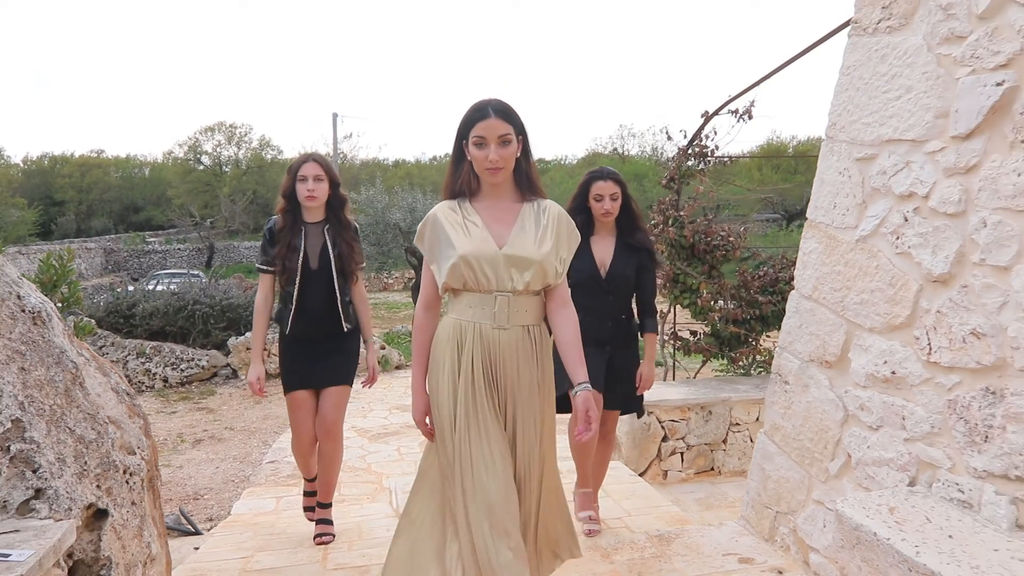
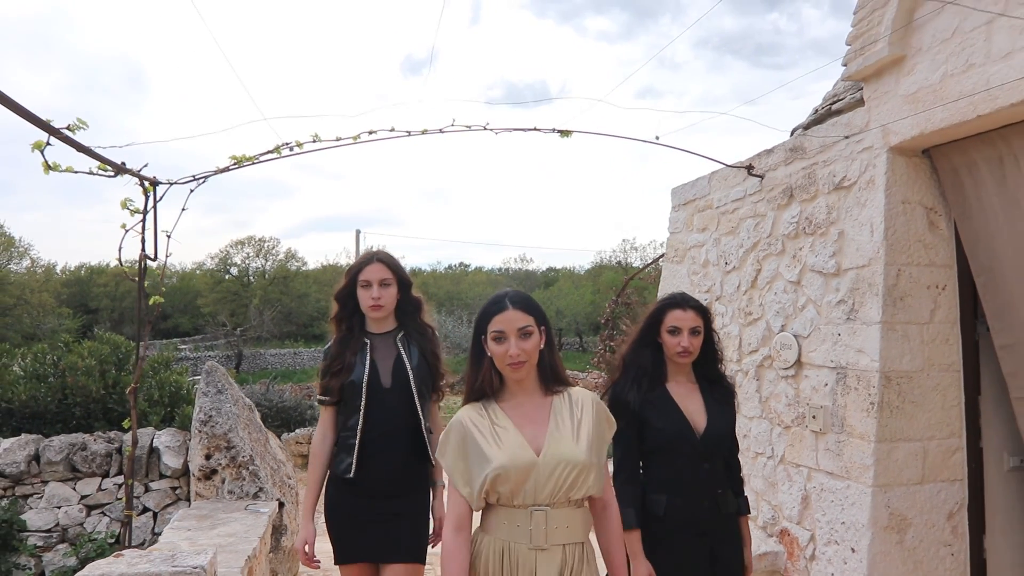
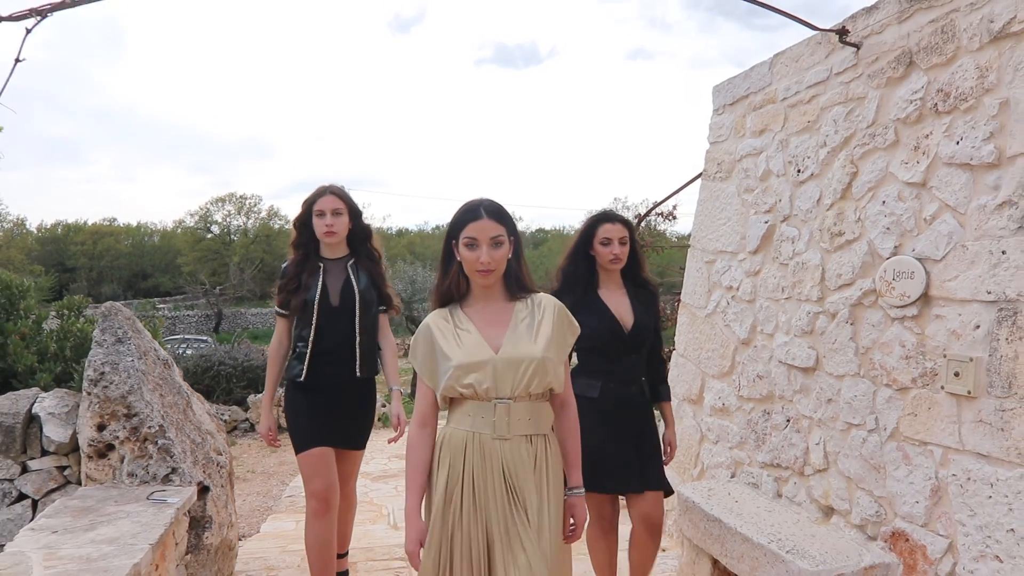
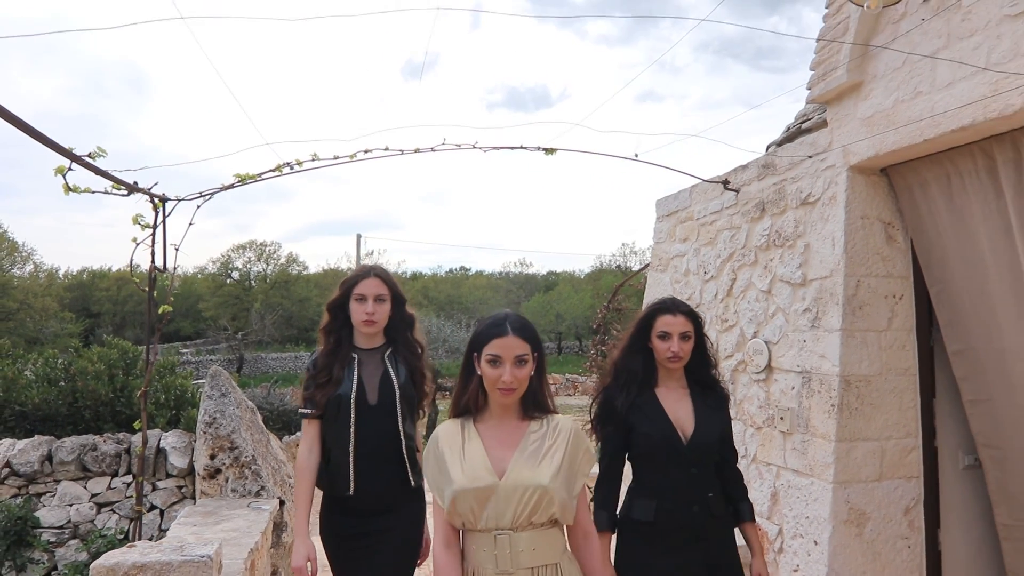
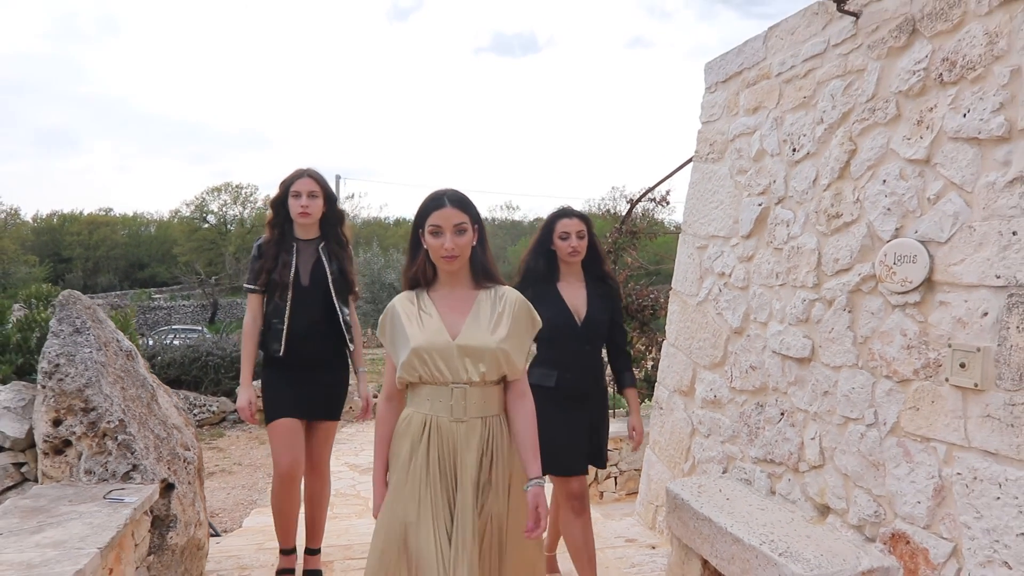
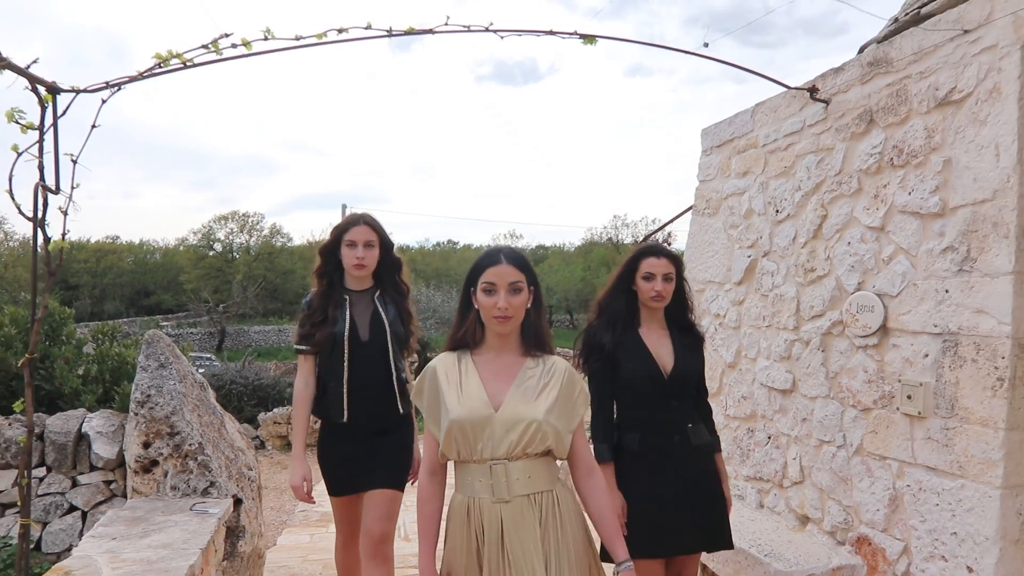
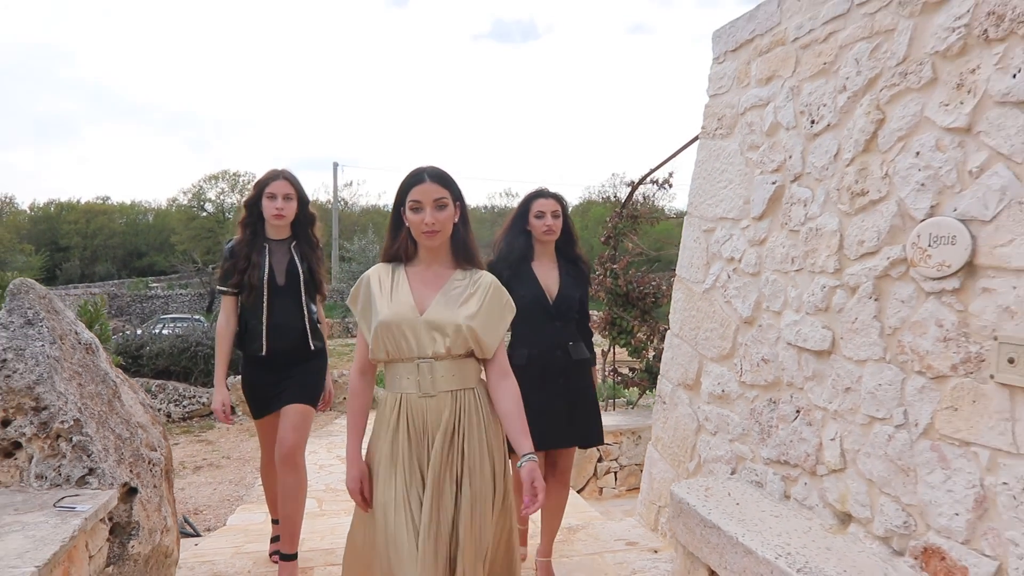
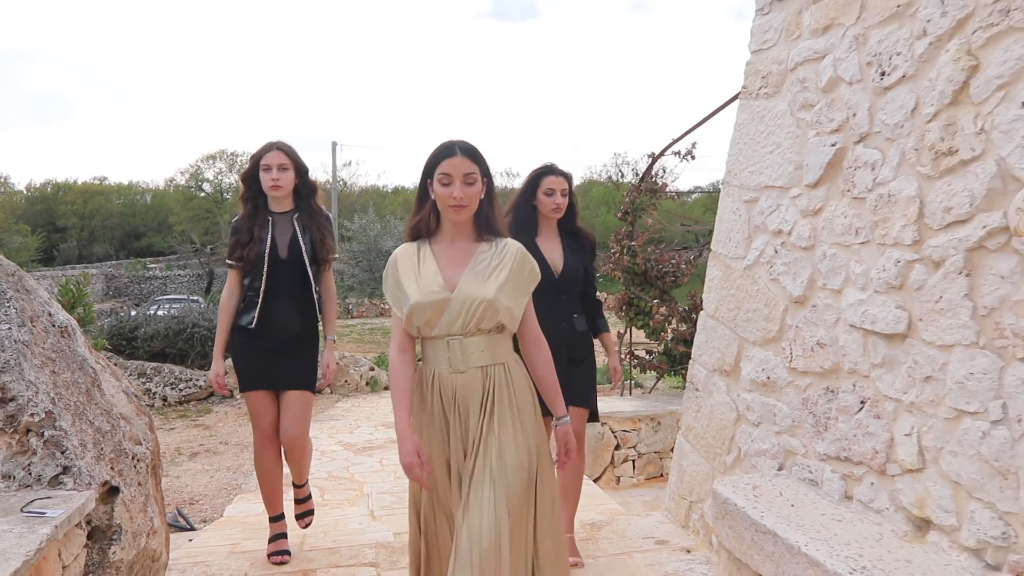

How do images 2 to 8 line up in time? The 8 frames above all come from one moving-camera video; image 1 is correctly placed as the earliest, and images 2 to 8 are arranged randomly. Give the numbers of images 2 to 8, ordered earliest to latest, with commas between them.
8, 7, 5, 3, 6, 2, 4
